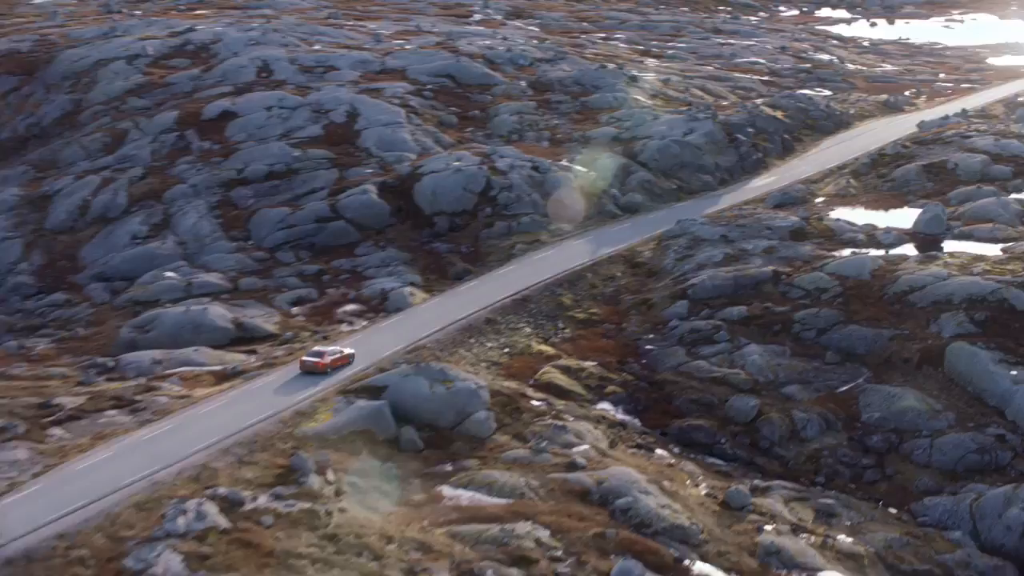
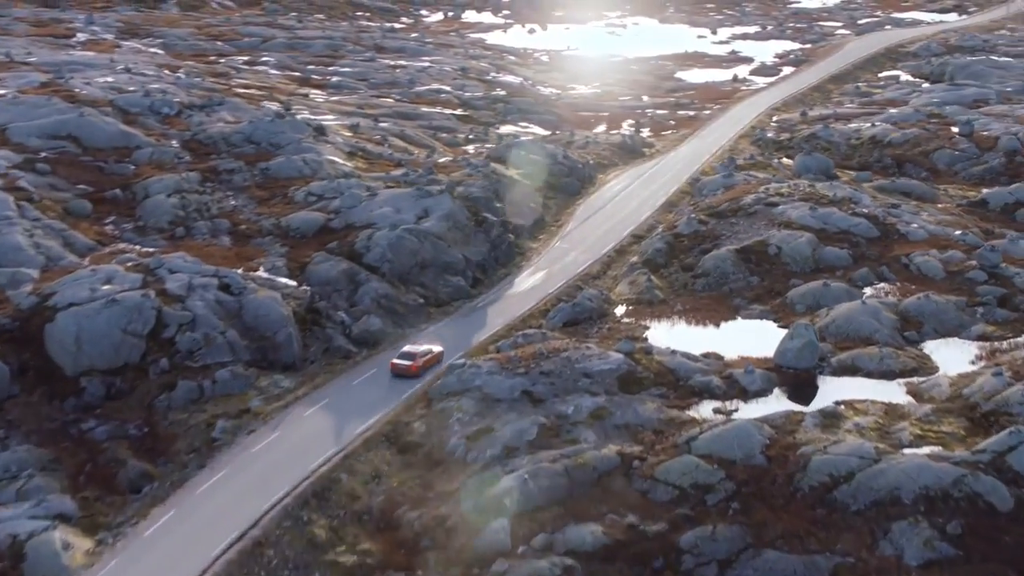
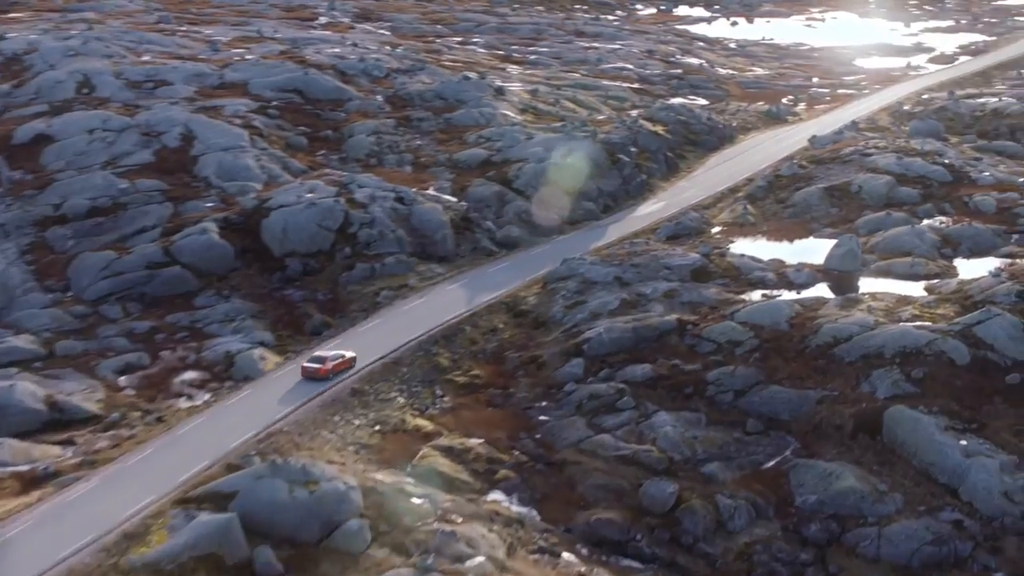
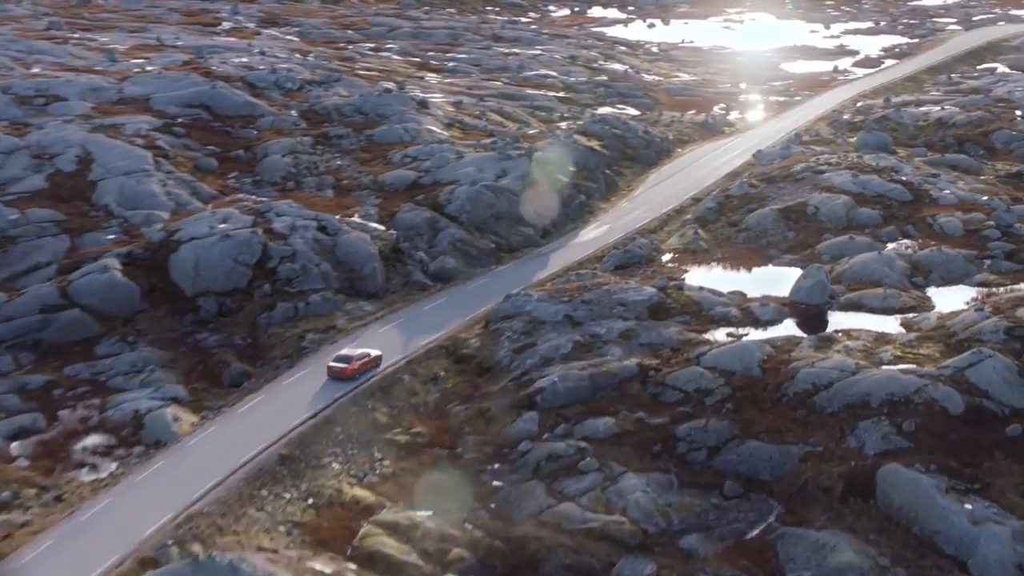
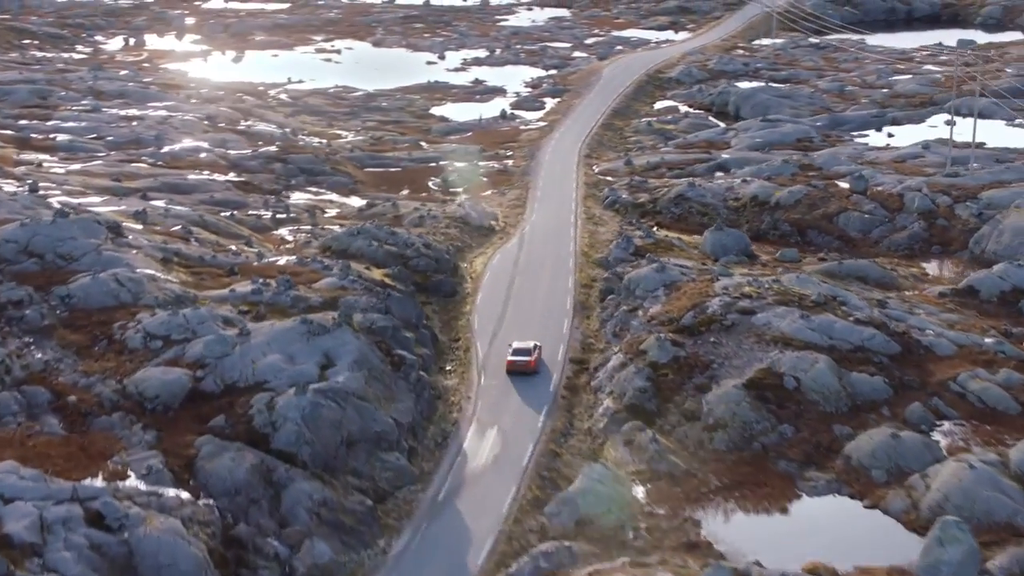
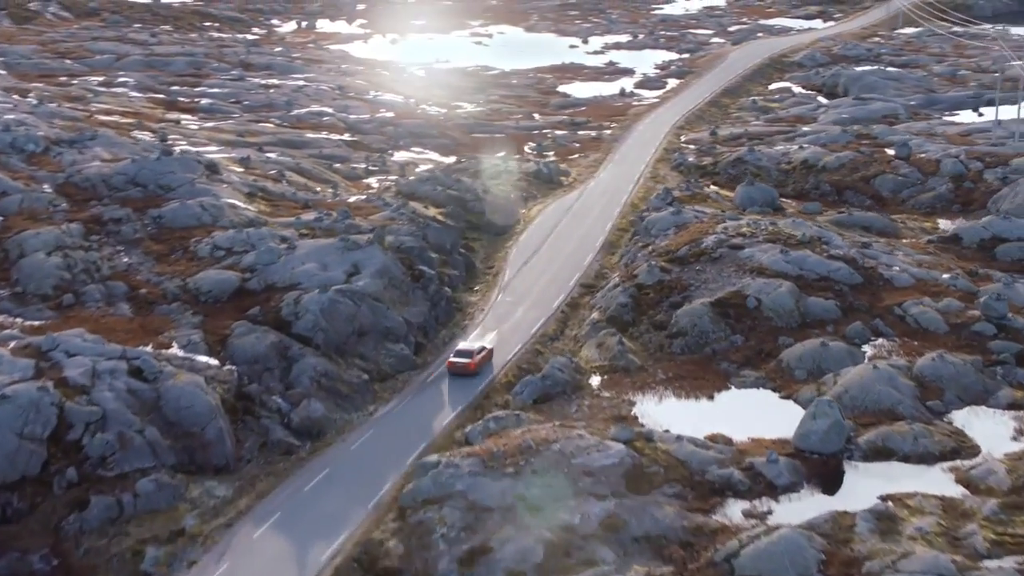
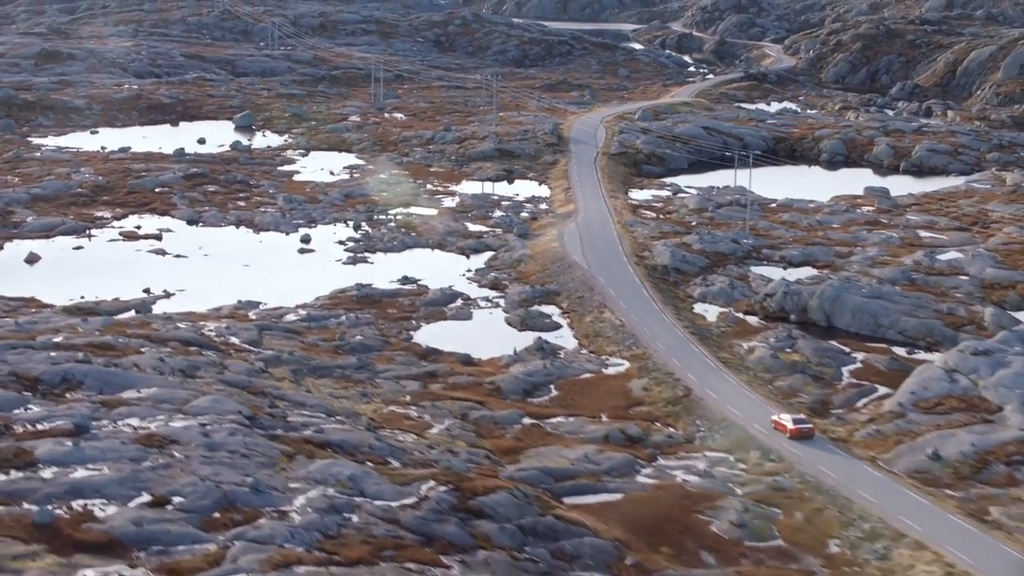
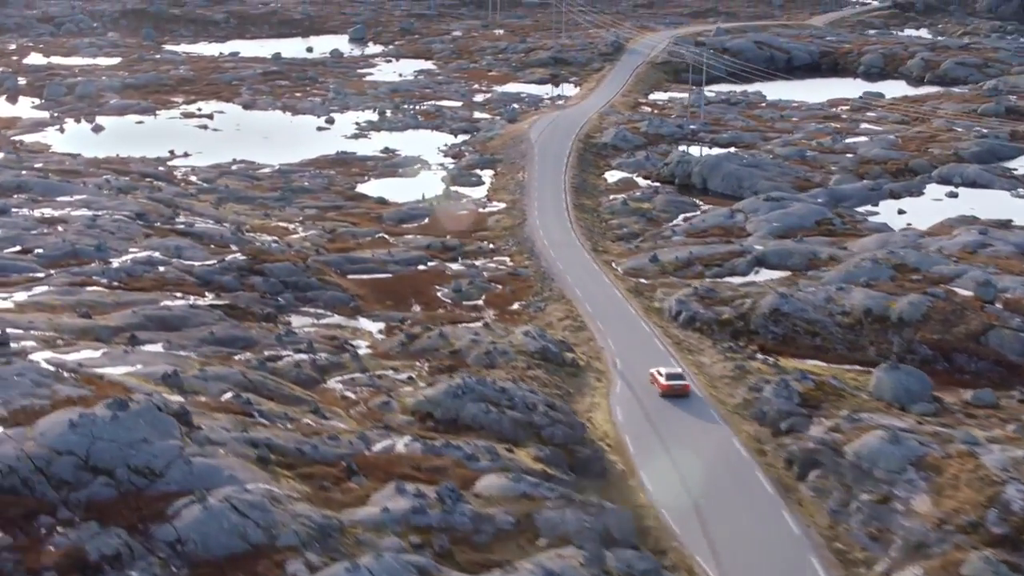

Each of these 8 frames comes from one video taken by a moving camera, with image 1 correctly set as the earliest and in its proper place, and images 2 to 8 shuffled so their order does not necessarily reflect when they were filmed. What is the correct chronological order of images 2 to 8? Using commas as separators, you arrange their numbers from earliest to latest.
3, 4, 2, 6, 5, 8, 7
